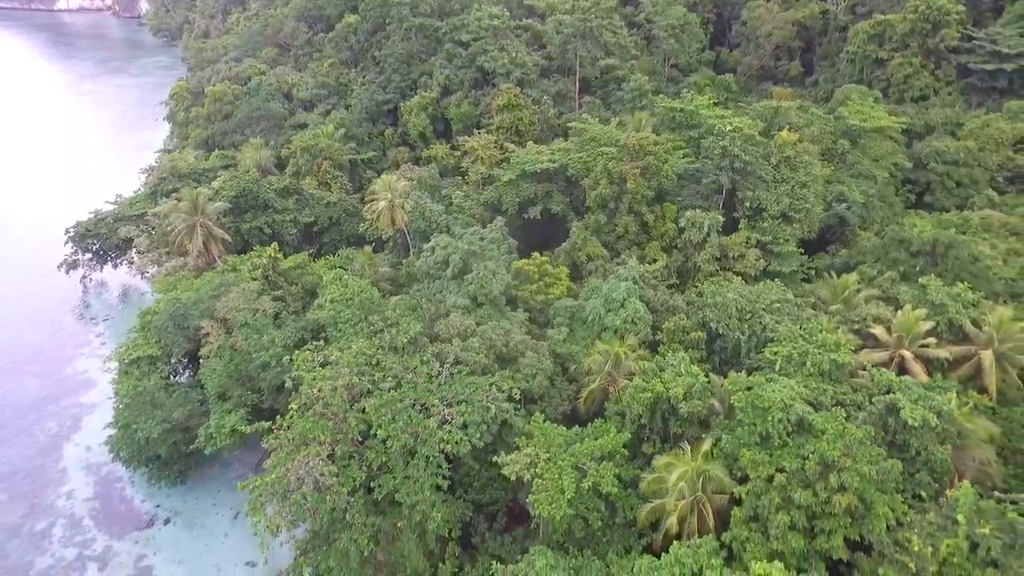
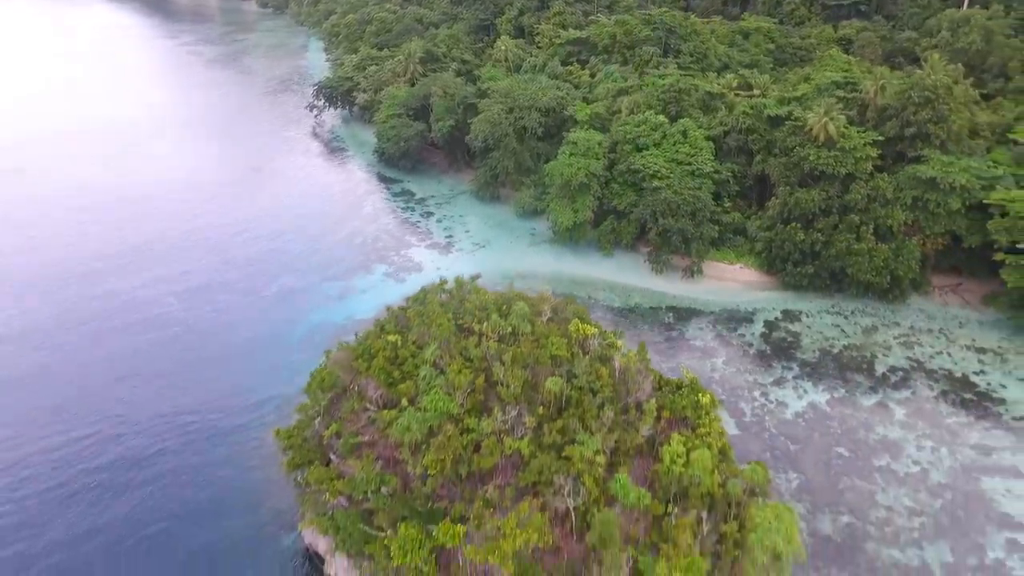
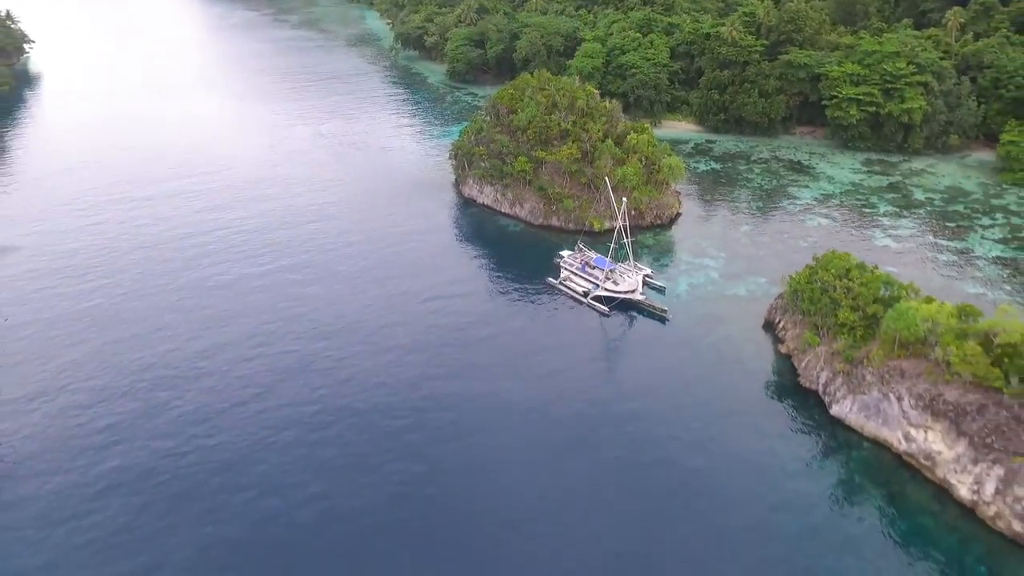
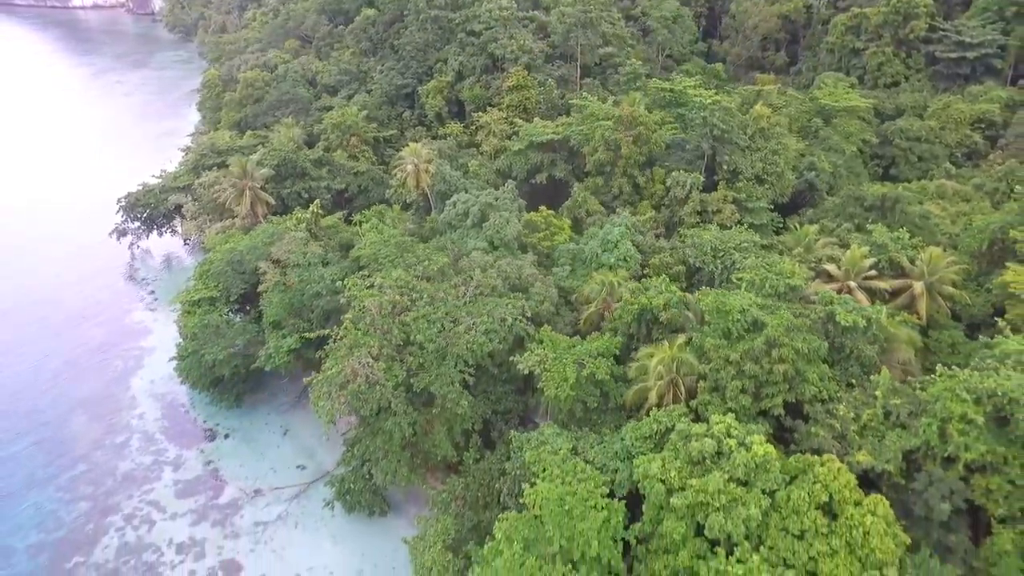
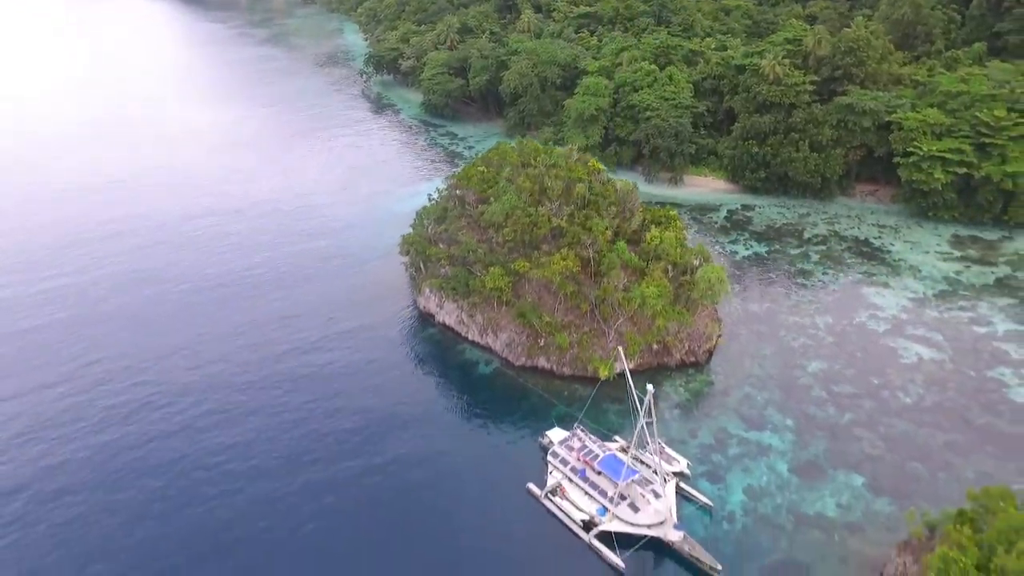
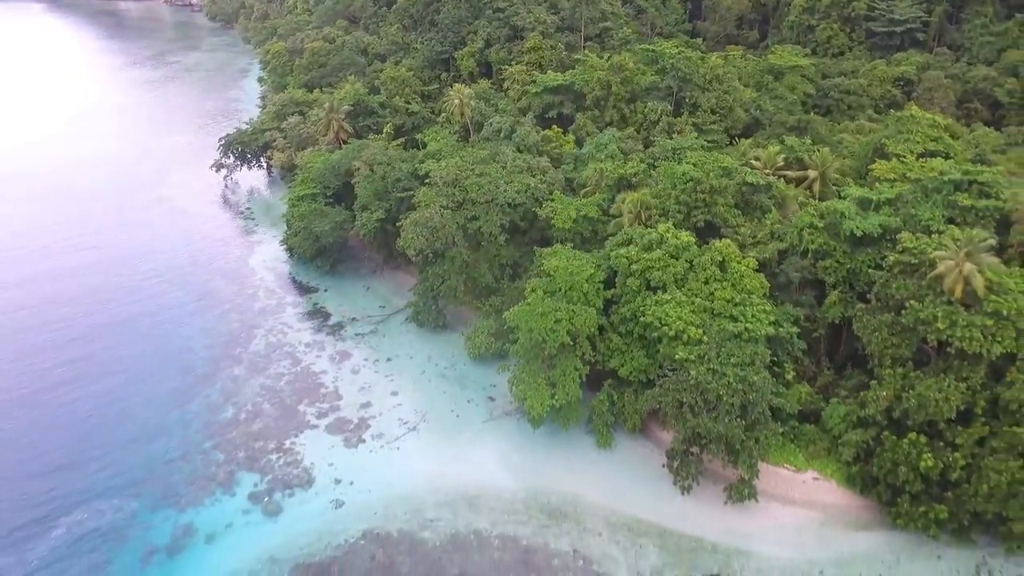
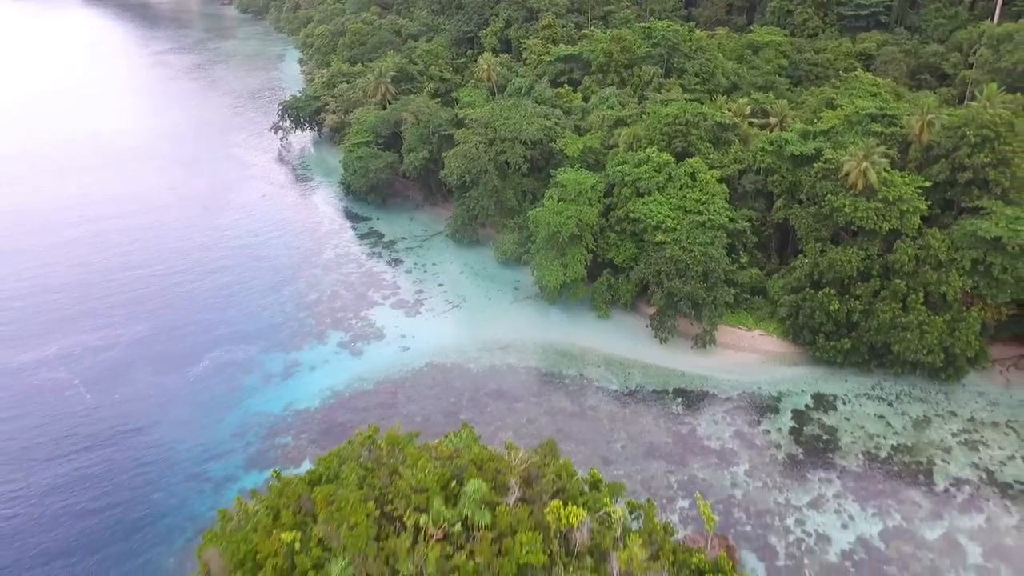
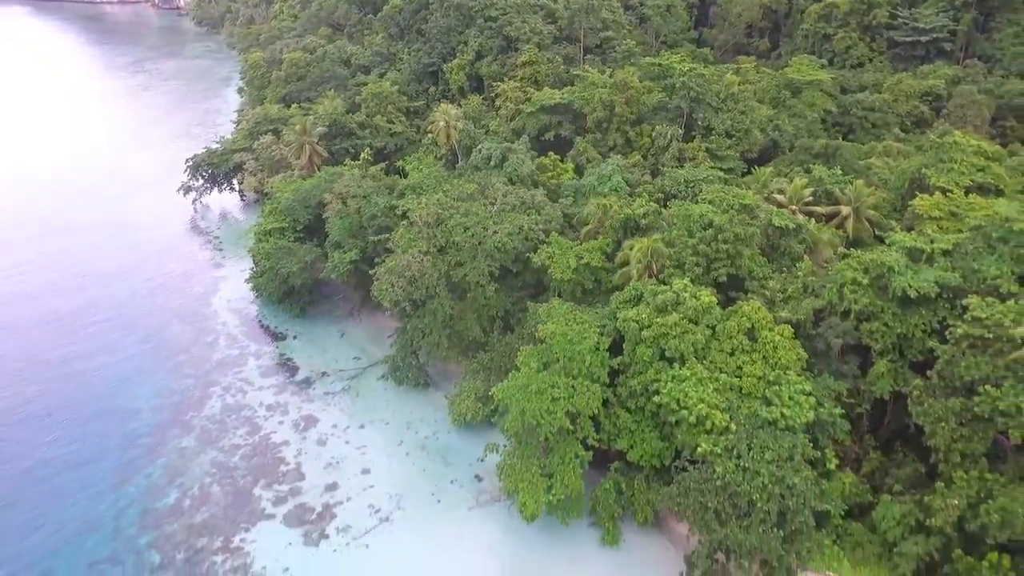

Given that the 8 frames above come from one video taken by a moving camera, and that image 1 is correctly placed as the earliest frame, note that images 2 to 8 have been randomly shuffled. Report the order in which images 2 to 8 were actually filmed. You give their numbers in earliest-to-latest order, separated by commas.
4, 8, 6, 7, 2, 5, 3
